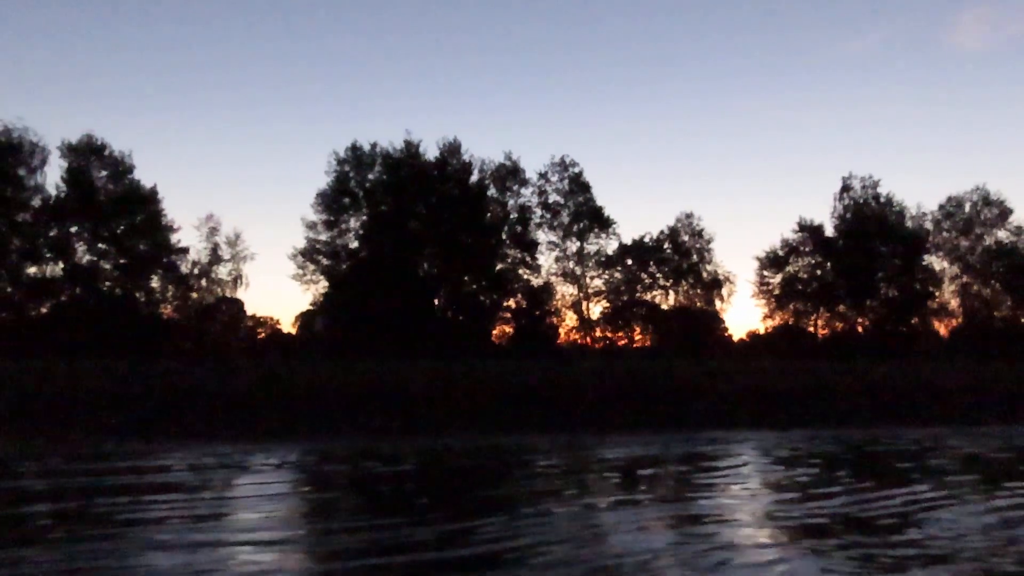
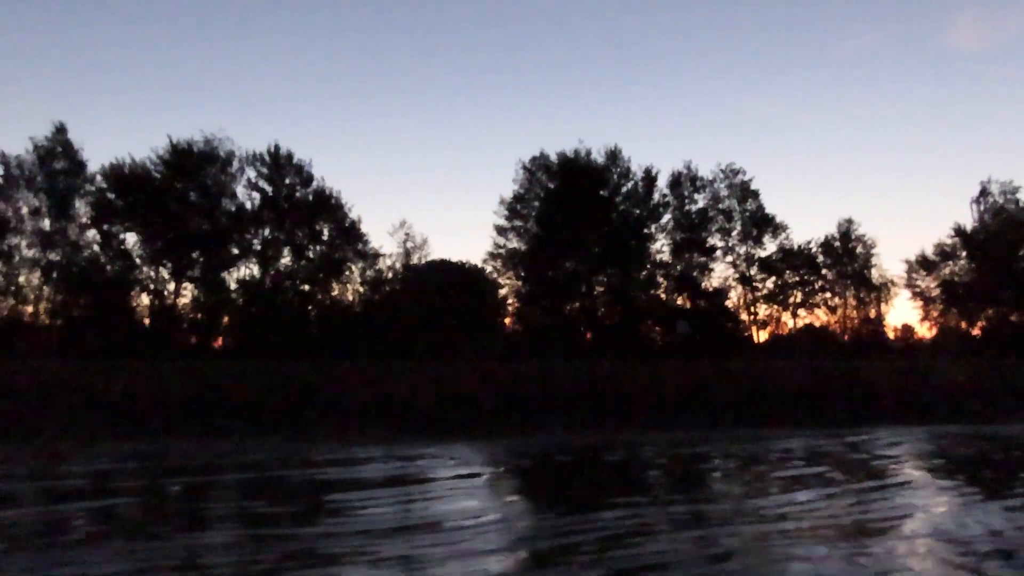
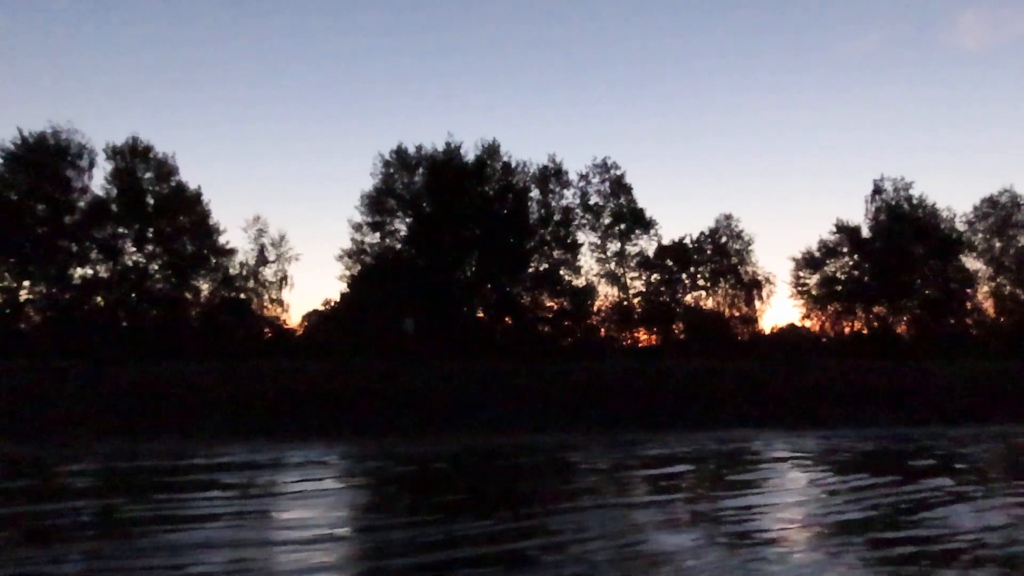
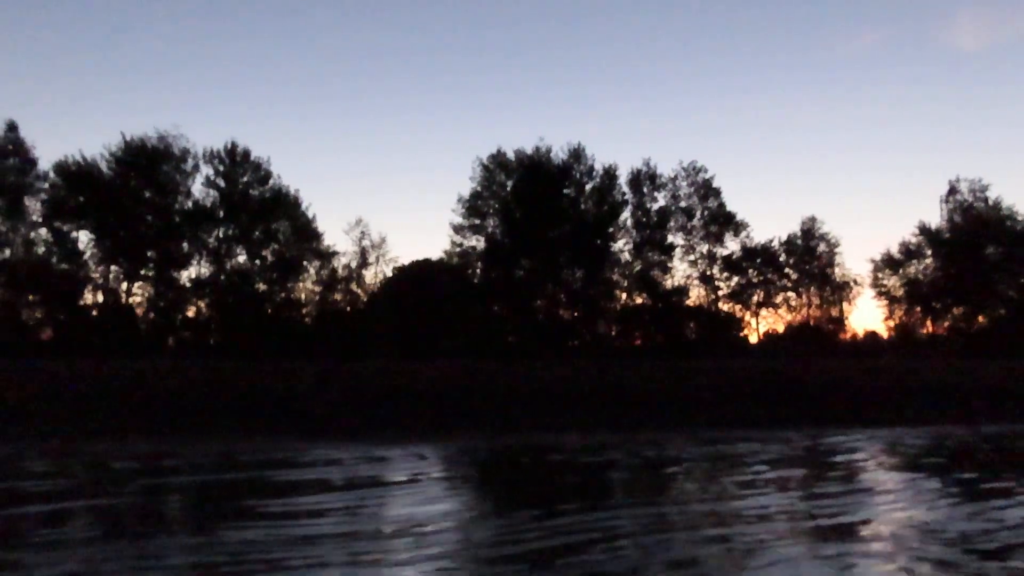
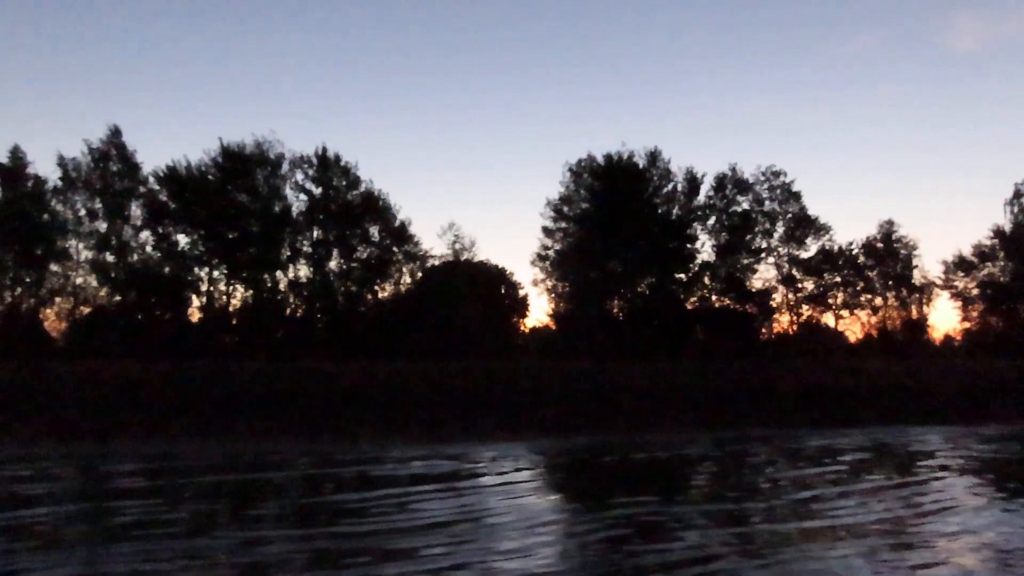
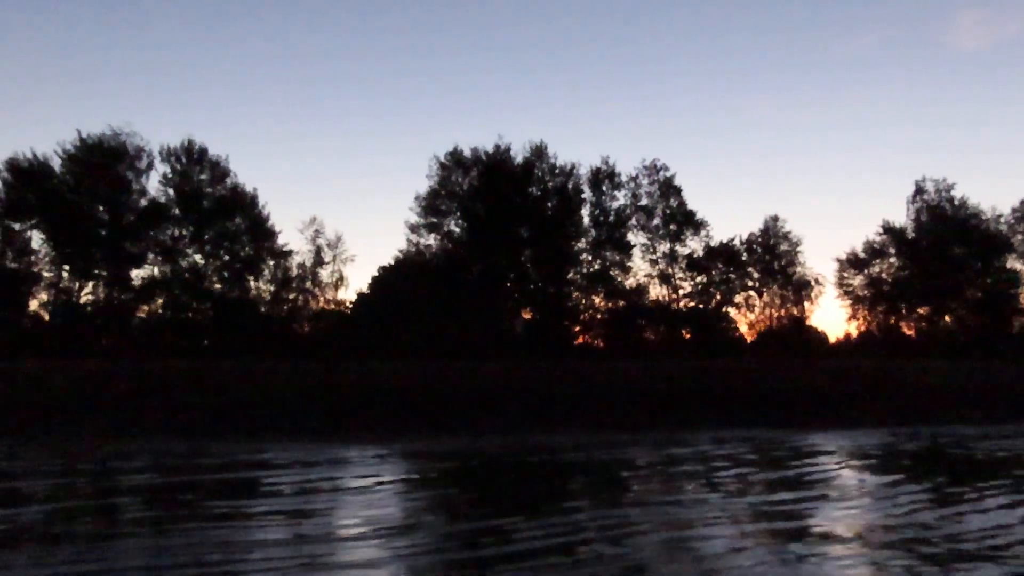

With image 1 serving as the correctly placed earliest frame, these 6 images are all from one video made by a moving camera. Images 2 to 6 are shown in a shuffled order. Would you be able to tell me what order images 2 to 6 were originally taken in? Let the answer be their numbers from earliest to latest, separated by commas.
3, 6, 4, 2, 5
